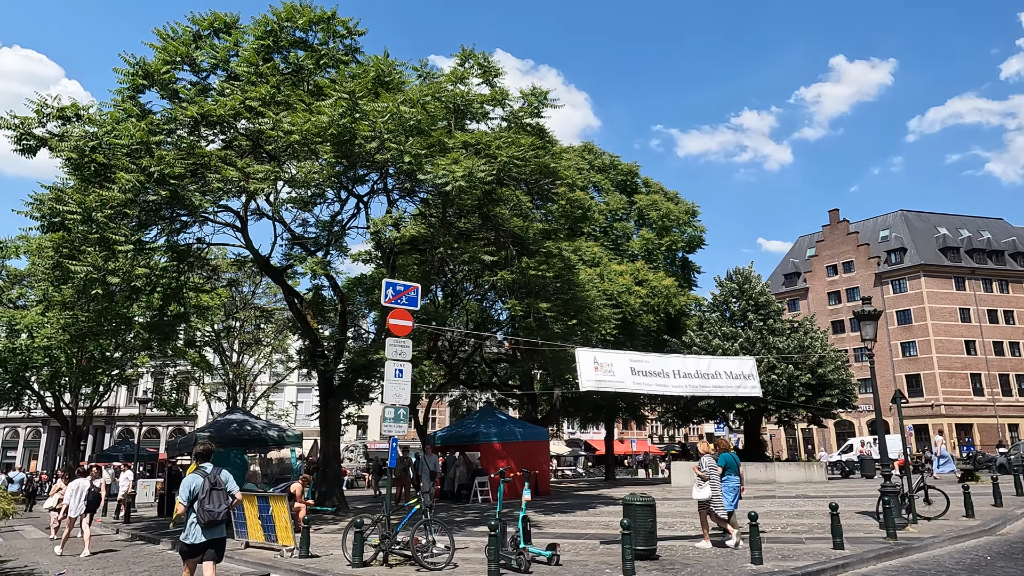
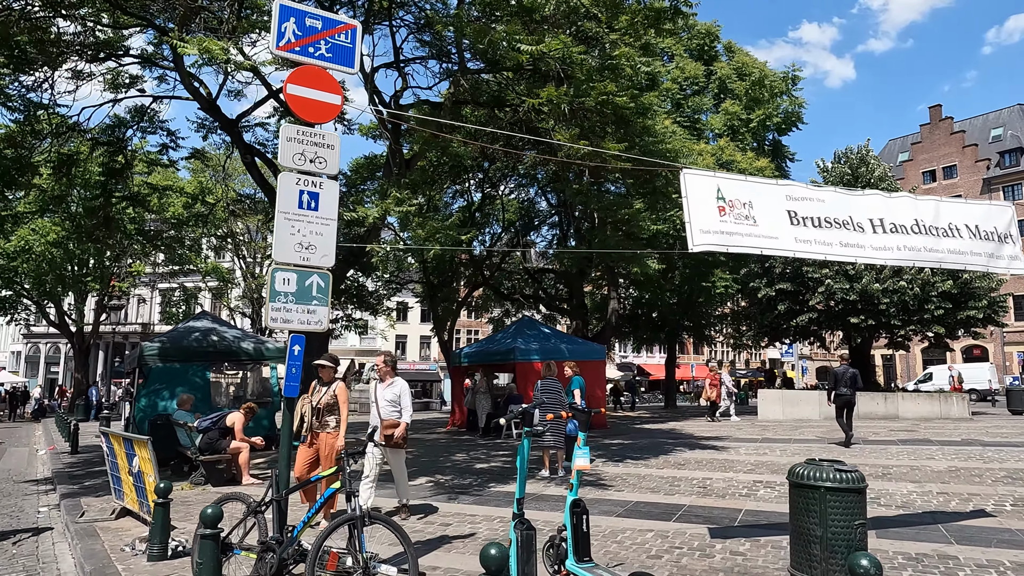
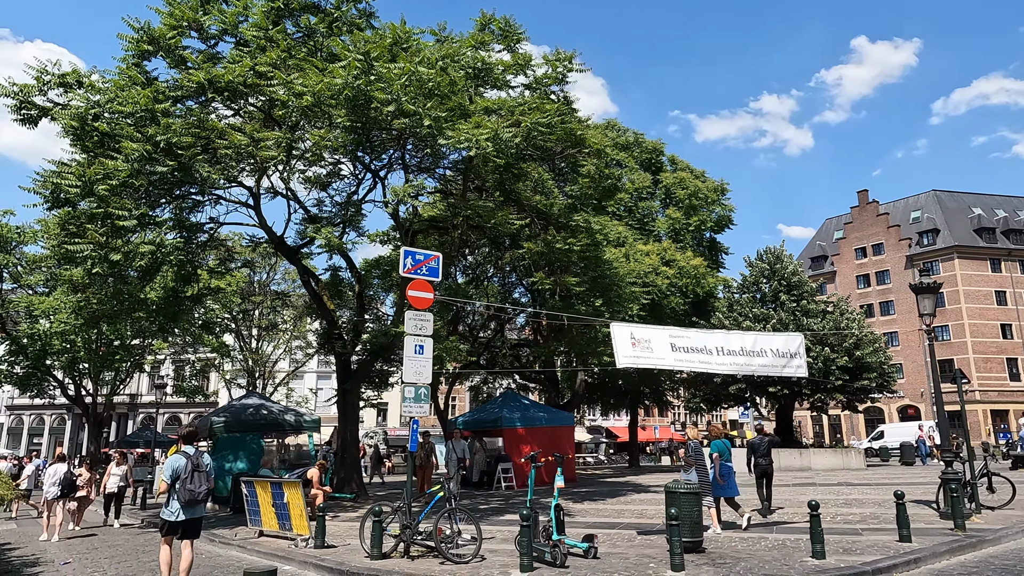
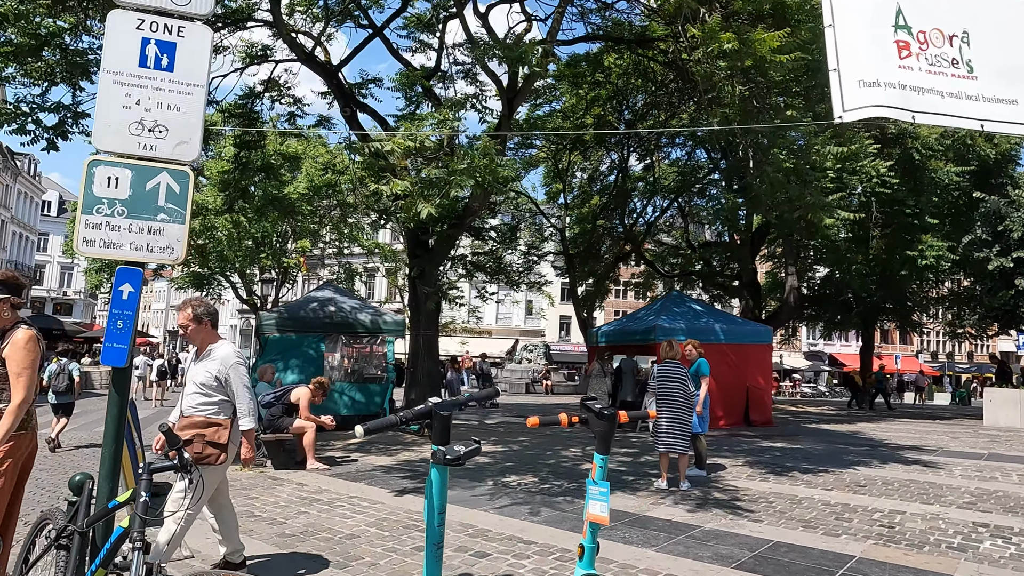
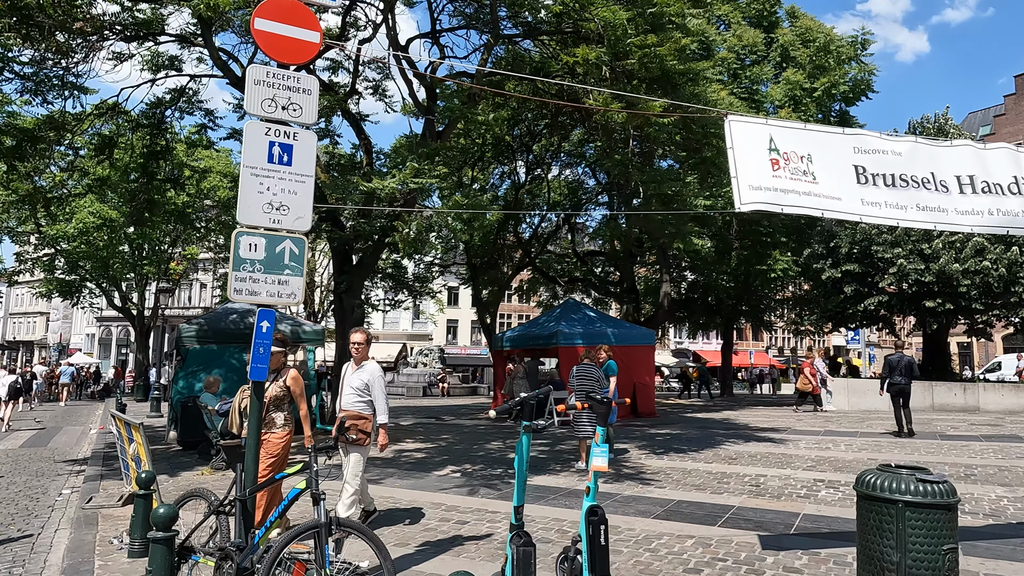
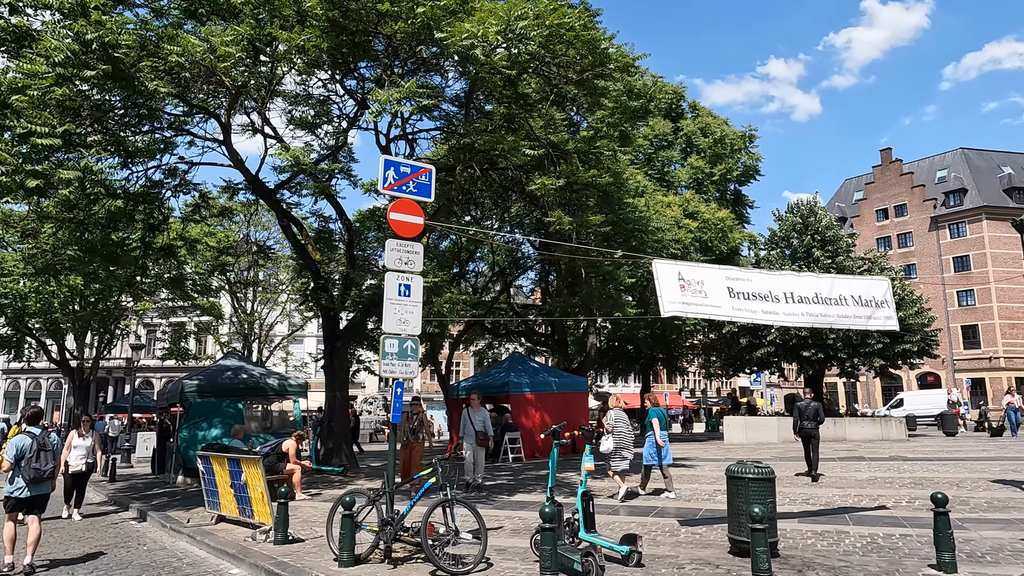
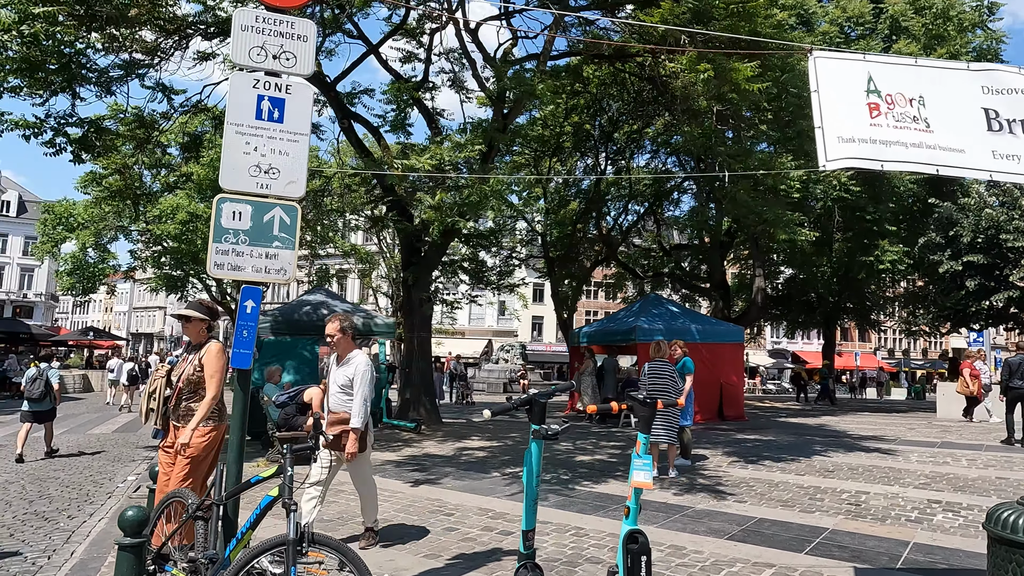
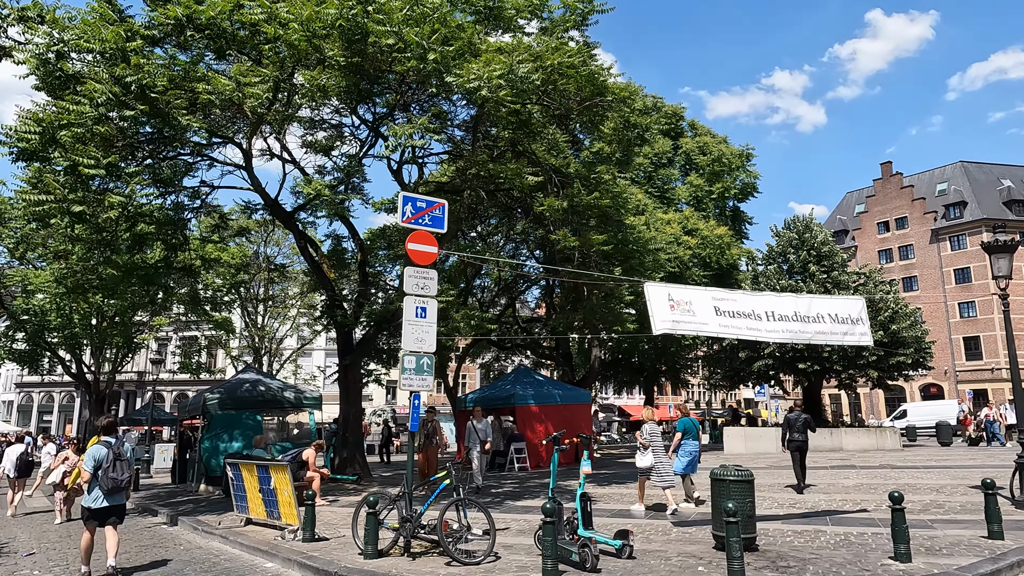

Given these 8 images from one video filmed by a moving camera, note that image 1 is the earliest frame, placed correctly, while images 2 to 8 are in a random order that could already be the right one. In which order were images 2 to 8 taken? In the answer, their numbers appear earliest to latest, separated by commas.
3, 8, 6, 2, 5, 7, 4
